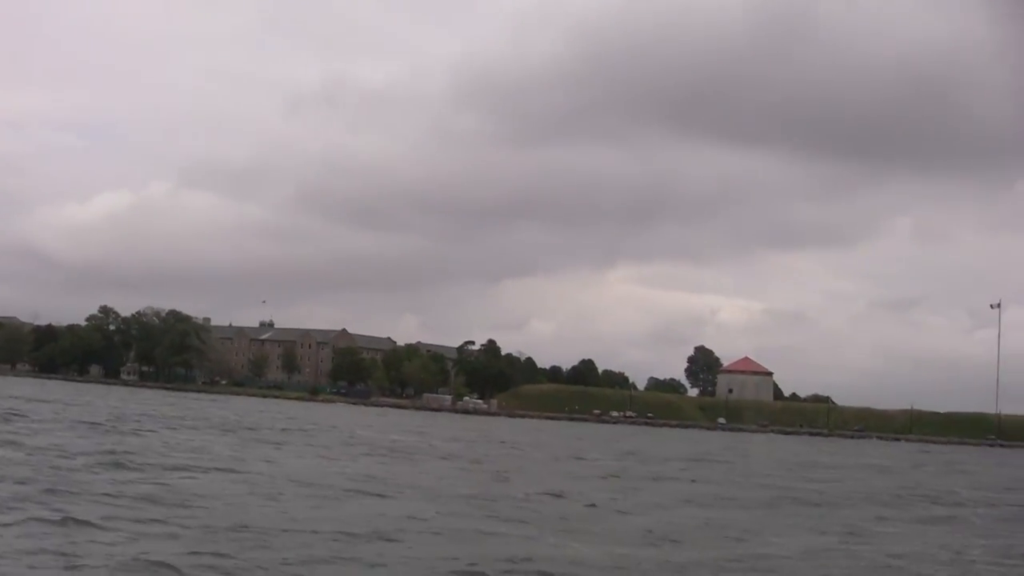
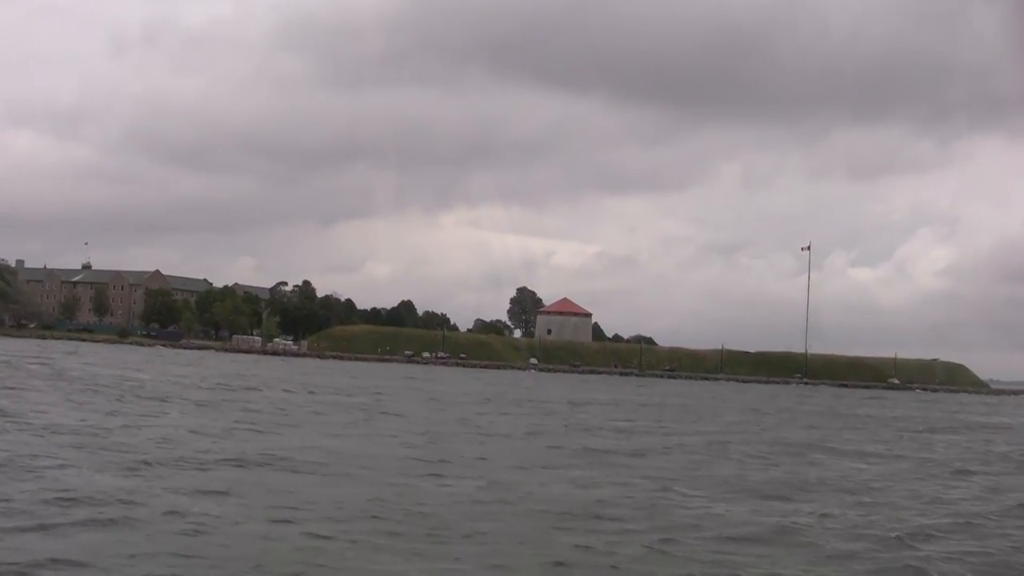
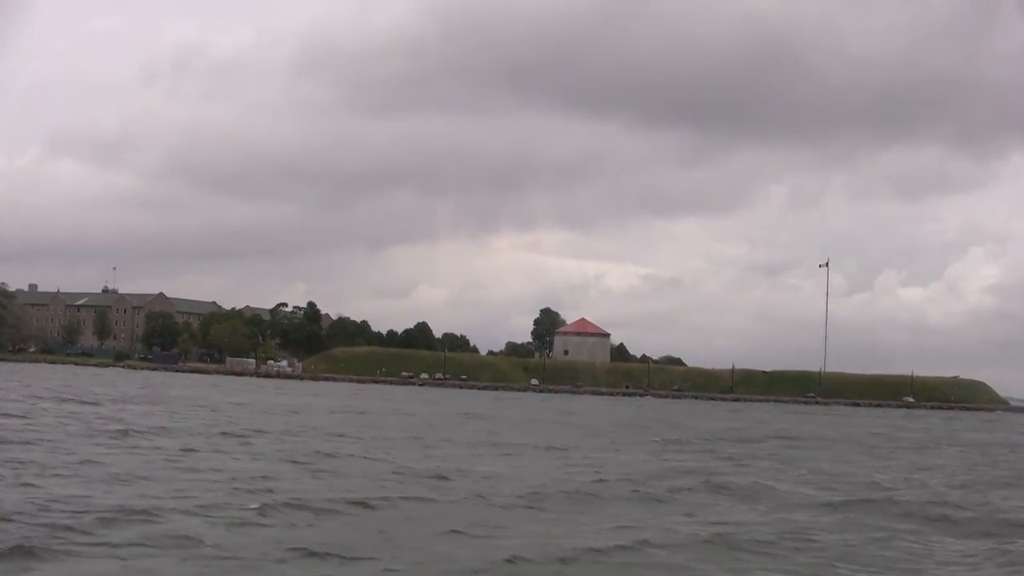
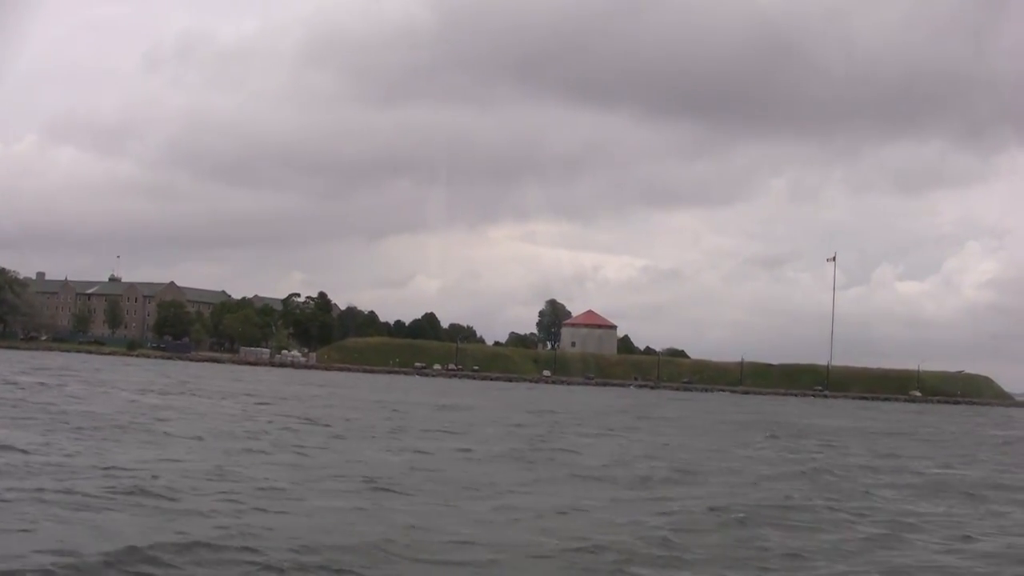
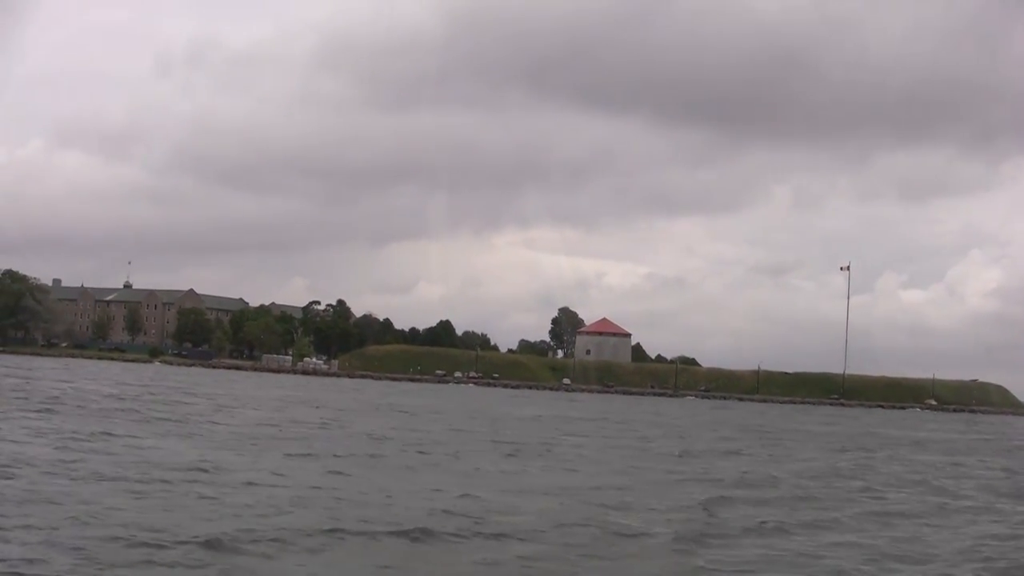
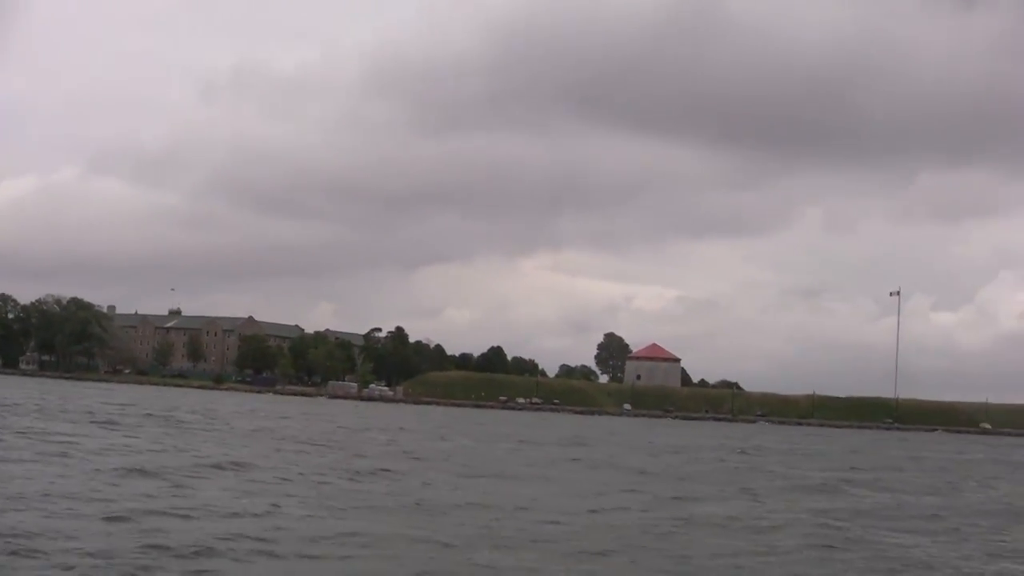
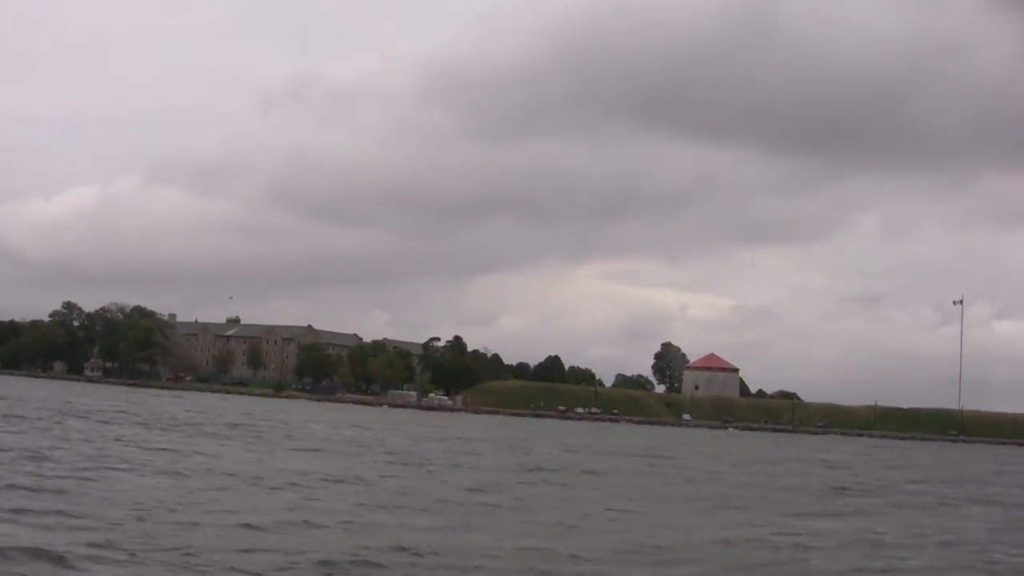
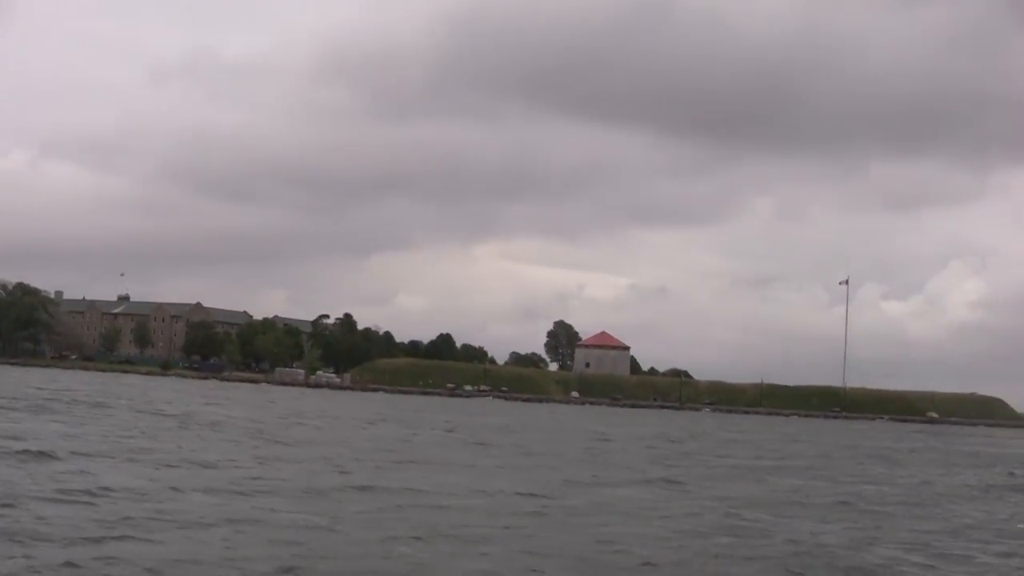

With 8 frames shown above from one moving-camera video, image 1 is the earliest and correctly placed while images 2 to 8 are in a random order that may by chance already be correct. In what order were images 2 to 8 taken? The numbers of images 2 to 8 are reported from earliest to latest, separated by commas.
7, 6, 8, 2, 5, 4, 3
